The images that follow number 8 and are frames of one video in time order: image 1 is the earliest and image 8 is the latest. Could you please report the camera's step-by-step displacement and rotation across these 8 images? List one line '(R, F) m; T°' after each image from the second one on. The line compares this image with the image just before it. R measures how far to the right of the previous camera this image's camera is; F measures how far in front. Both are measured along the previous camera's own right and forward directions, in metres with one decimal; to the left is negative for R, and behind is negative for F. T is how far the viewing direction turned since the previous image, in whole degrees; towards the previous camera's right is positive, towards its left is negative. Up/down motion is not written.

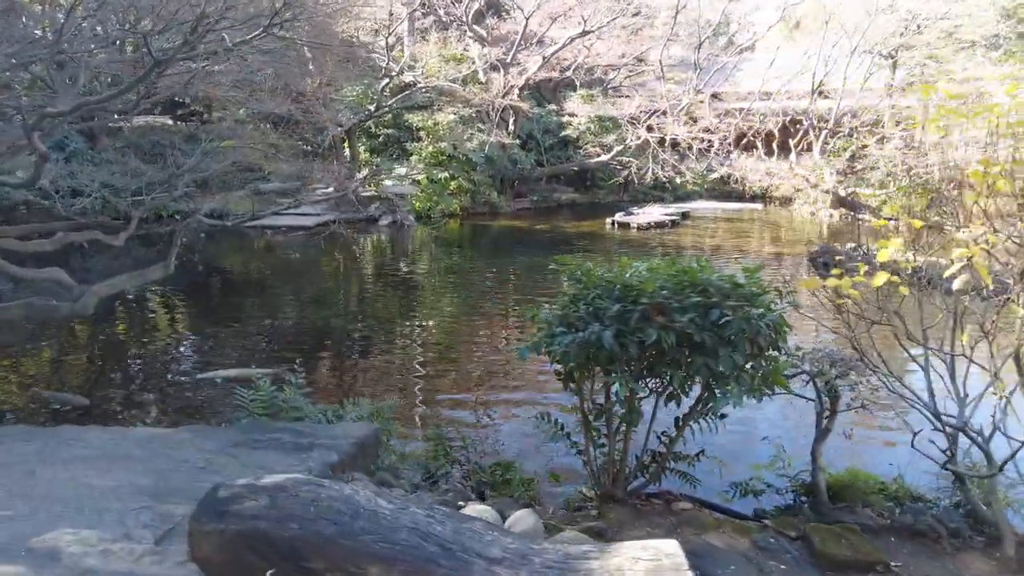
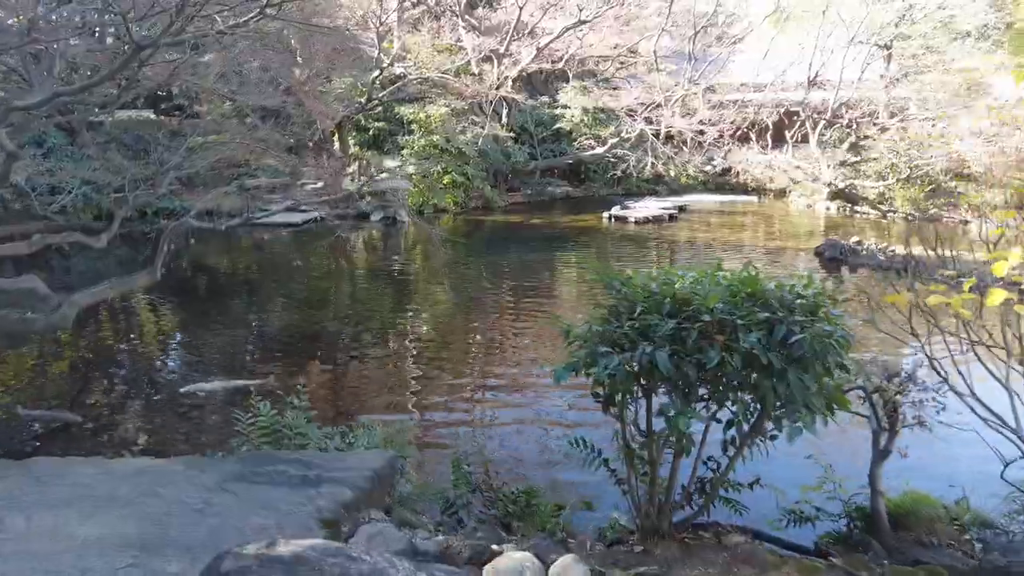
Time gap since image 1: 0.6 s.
(-0.1, +0.2) m; +1°
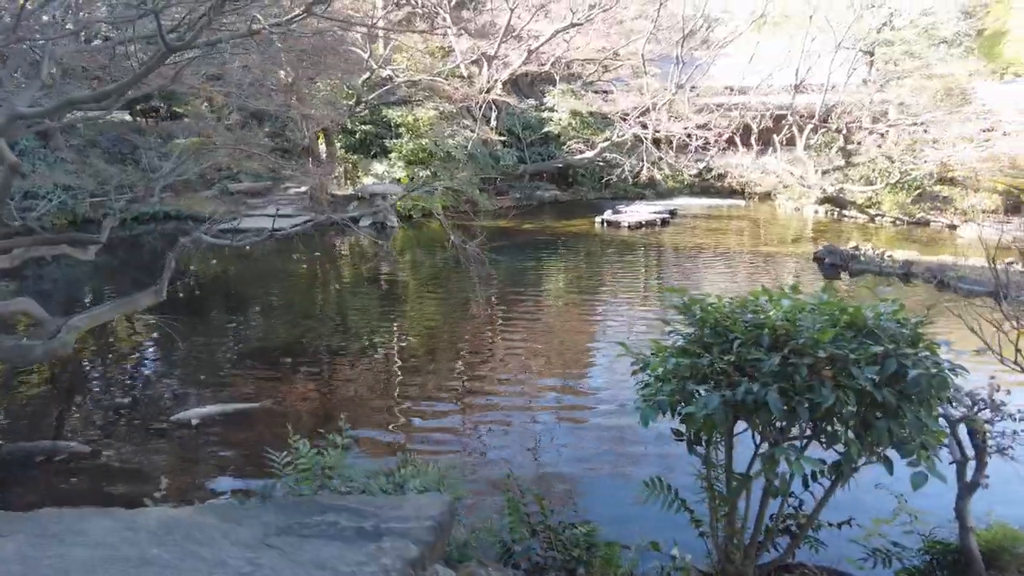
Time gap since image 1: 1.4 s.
(-0.3, +0.2) m; +2°
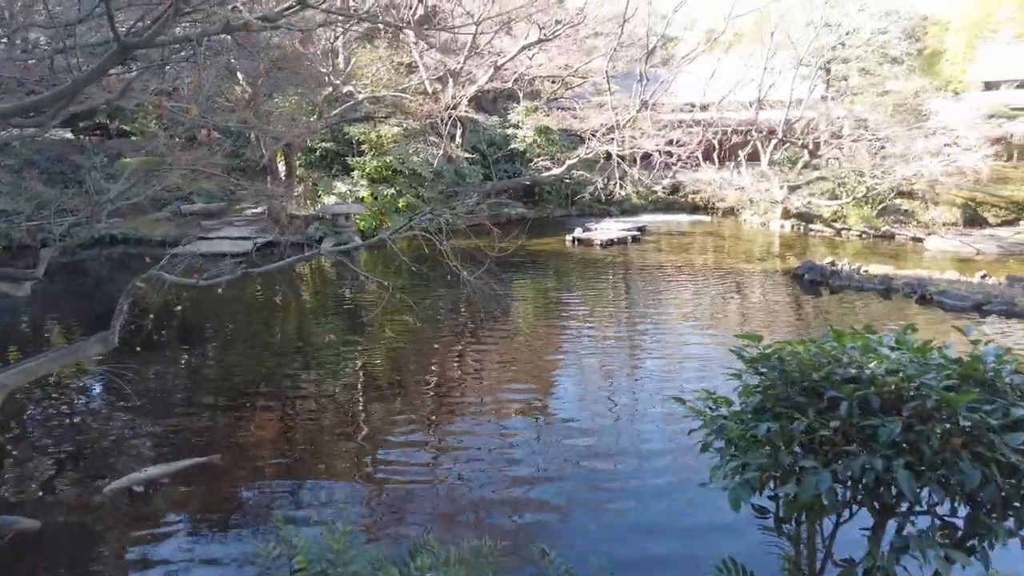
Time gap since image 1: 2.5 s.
(-0.2, +0.3) m; +4°
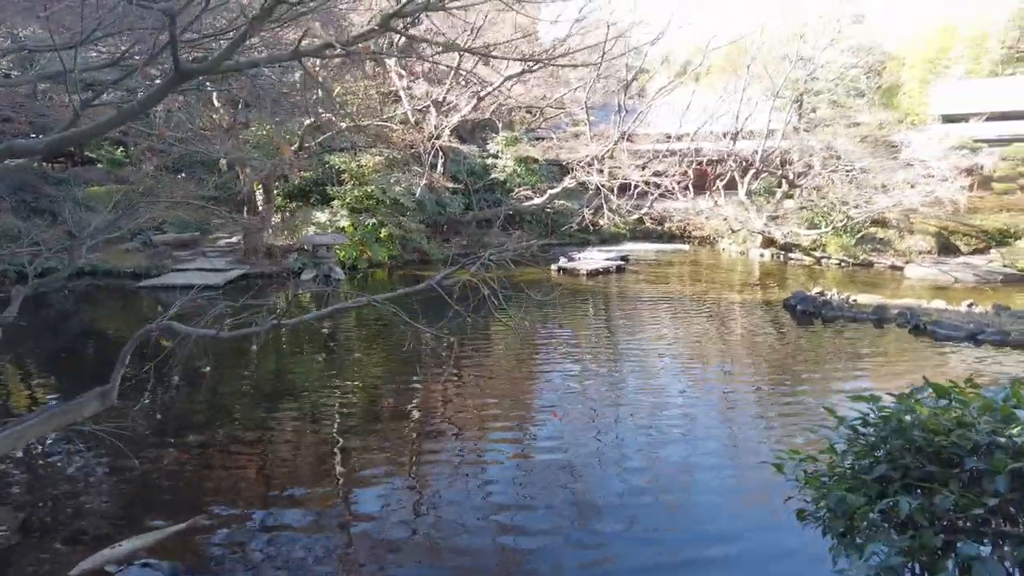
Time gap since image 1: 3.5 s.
(-0.3, +0.2) m; +3°
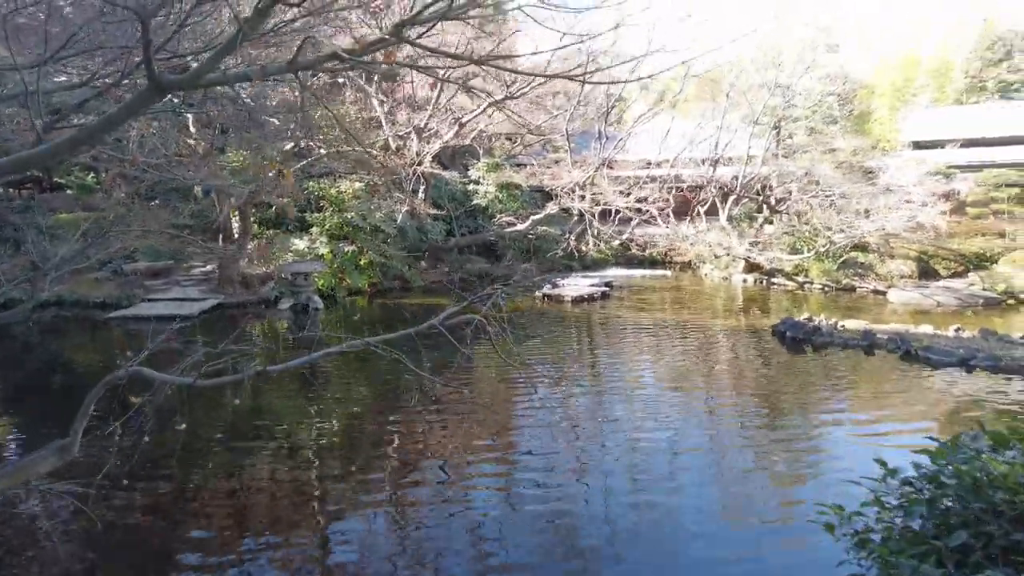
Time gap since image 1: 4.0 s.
(-0.1, +0.2) m; +2°
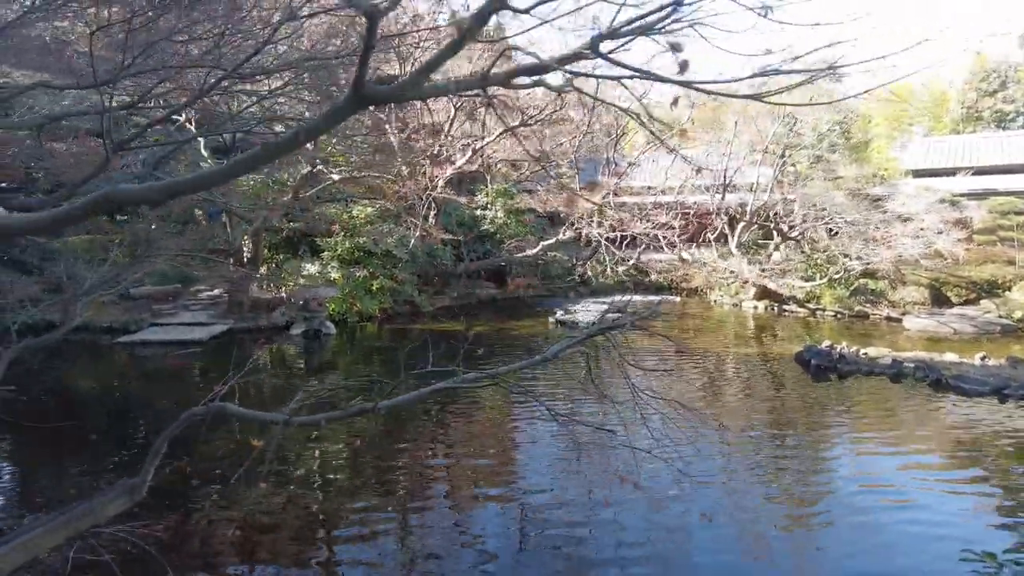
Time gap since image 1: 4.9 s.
(-0.3, +0.1) m; 0°
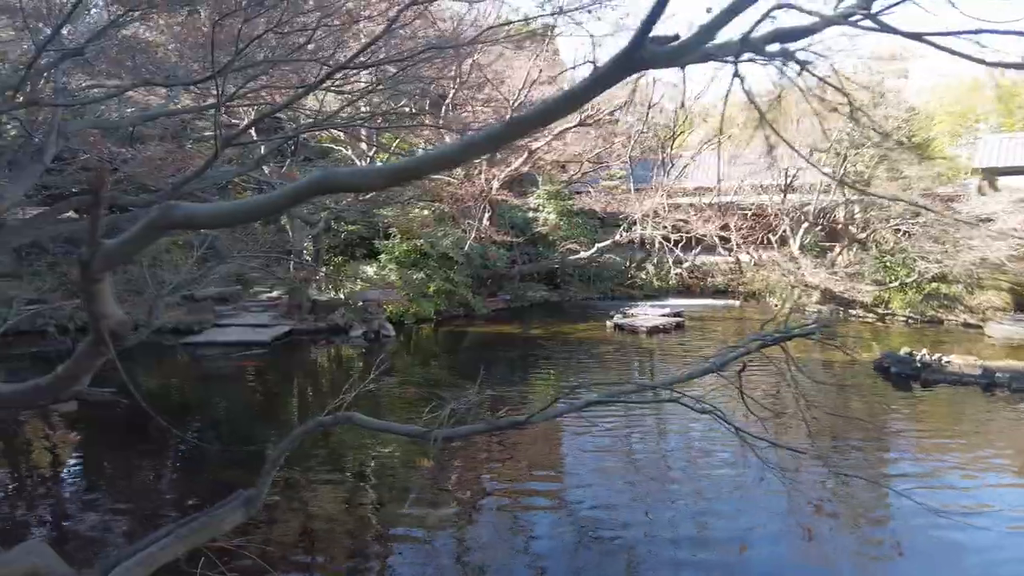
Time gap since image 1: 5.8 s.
(-0.3, +0.1) m; -4°
